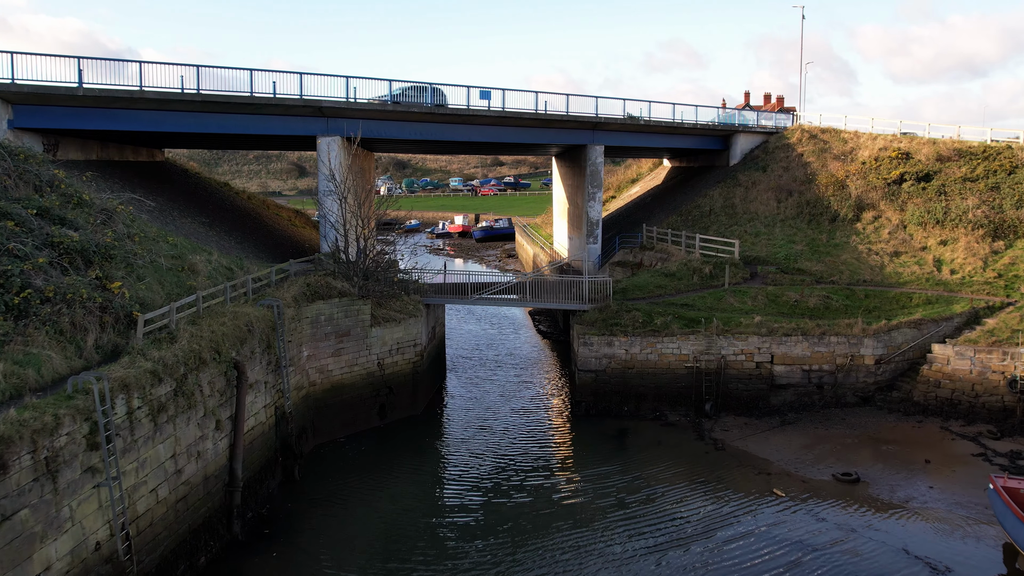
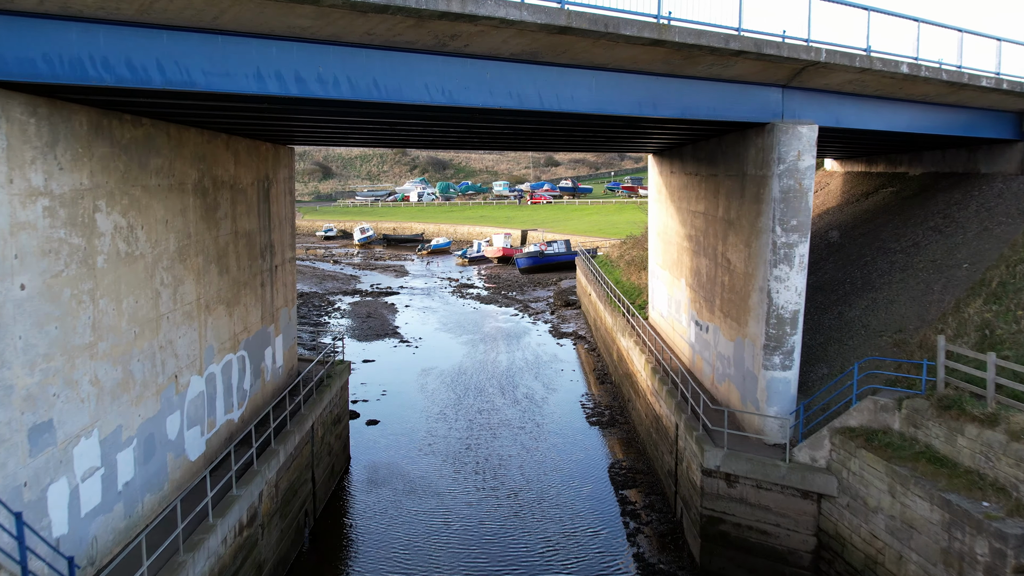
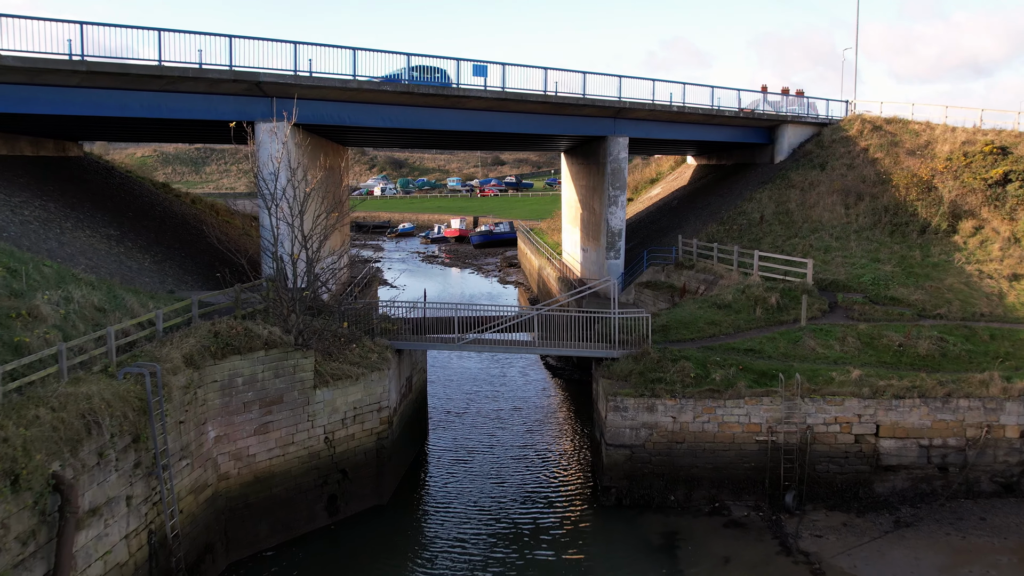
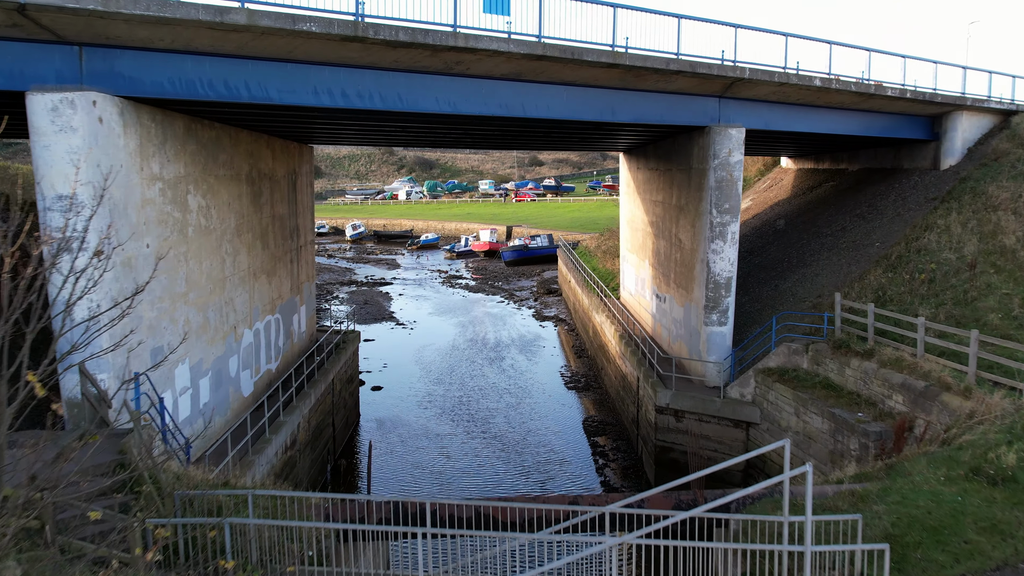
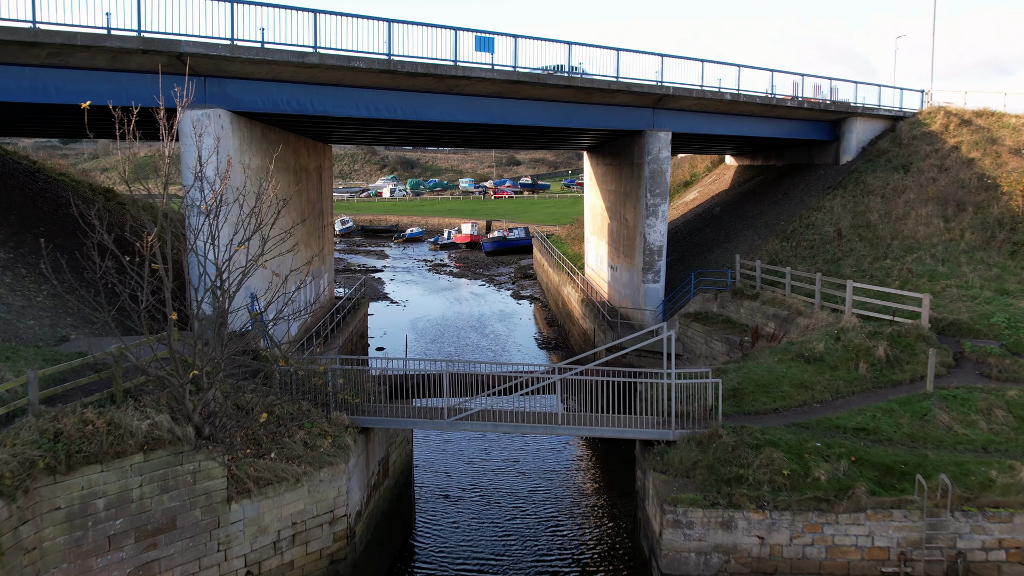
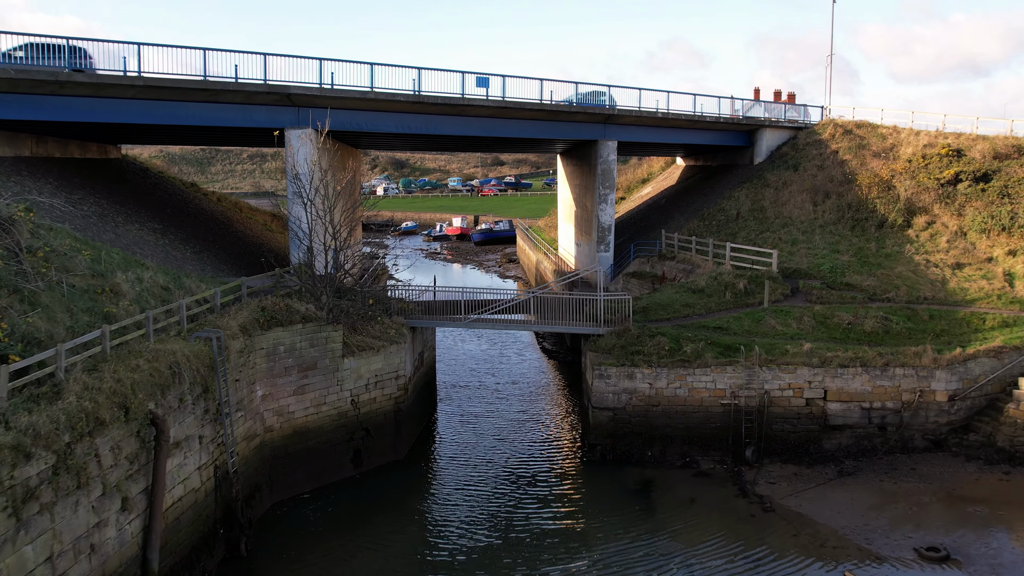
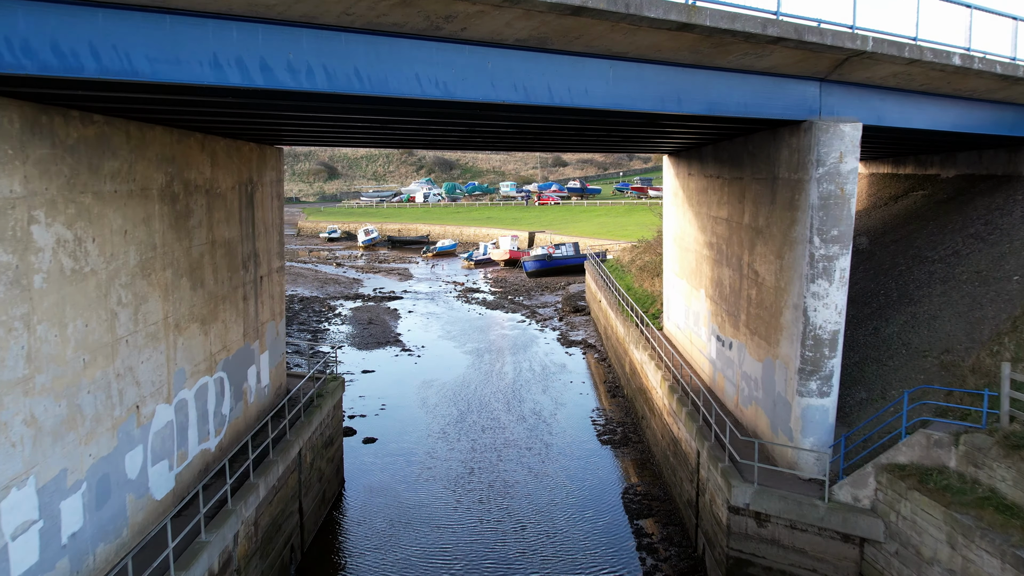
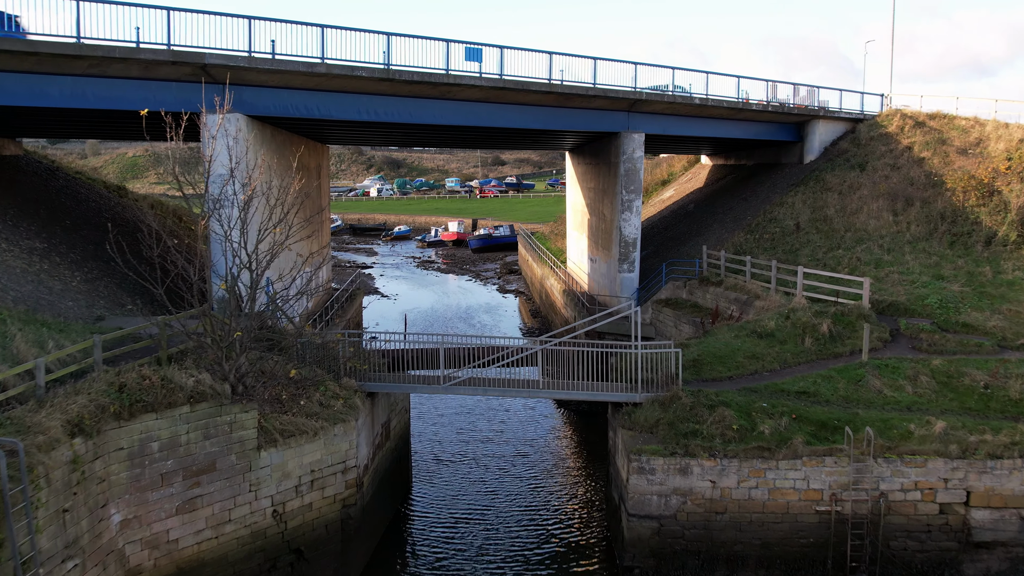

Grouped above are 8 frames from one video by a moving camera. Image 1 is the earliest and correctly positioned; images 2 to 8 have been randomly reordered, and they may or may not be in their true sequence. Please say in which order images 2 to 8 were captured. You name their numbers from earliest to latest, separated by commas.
6, 3, 8, 5, 4, 2, 7
